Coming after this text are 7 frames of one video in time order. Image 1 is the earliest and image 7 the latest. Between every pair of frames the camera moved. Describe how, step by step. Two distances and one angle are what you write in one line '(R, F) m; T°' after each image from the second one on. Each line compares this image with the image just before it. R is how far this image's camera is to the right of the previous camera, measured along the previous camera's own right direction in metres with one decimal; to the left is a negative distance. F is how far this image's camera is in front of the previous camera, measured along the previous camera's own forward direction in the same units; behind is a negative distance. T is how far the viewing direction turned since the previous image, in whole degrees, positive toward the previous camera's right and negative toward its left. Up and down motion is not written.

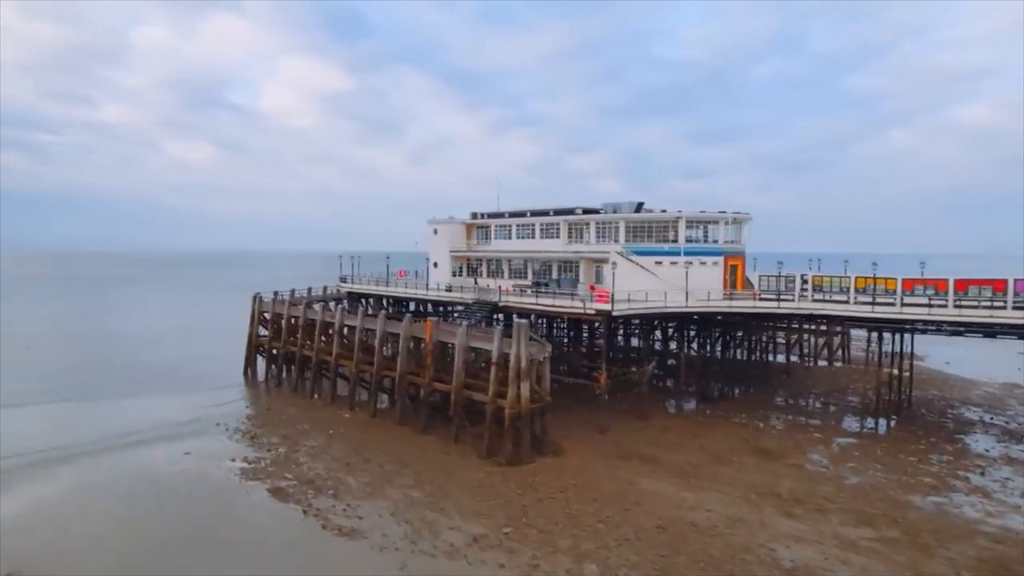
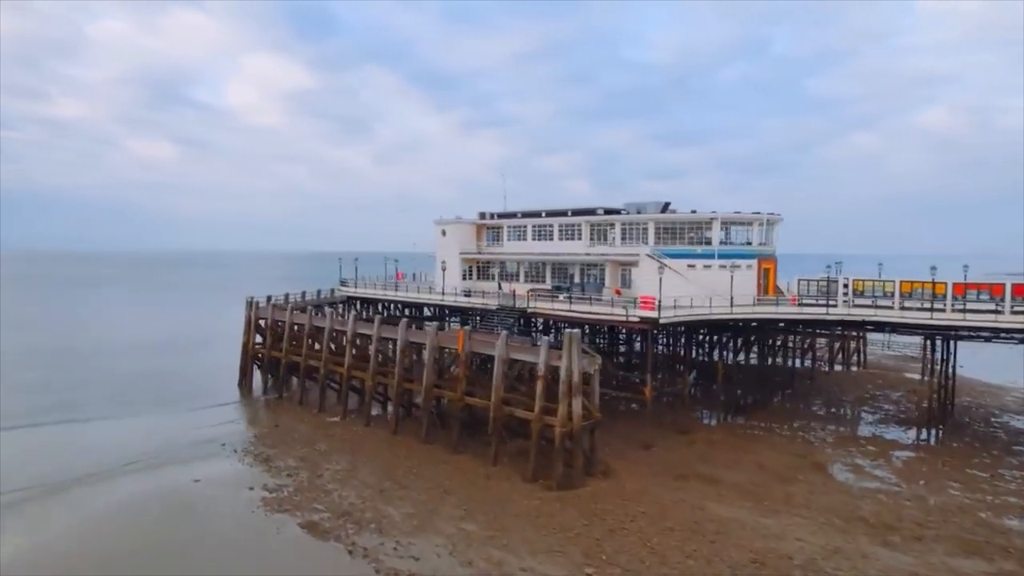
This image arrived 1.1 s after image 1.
(-2.9, +2.3) m; +3°
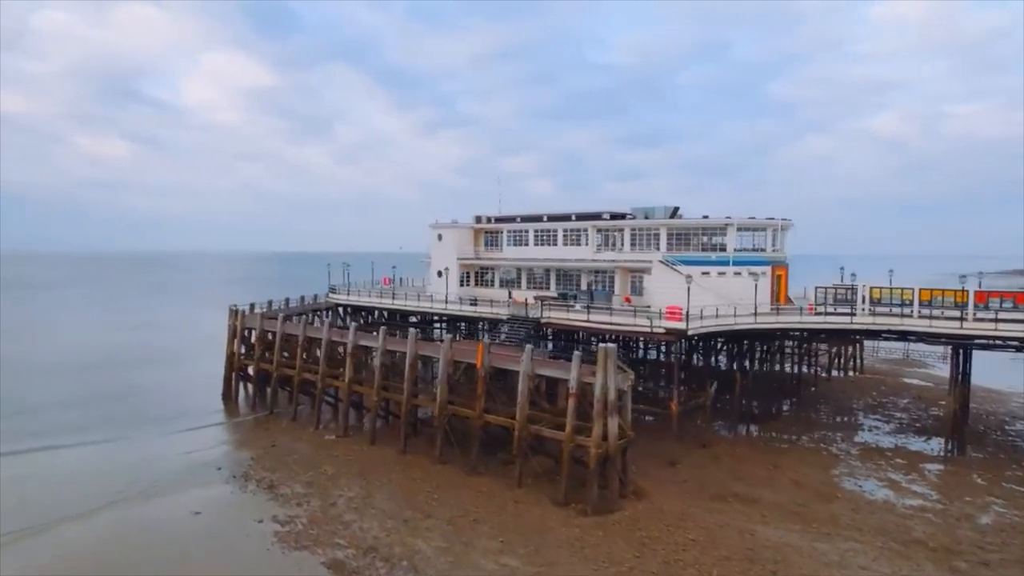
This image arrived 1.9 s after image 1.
(-2.3, +1.6) m; +3°
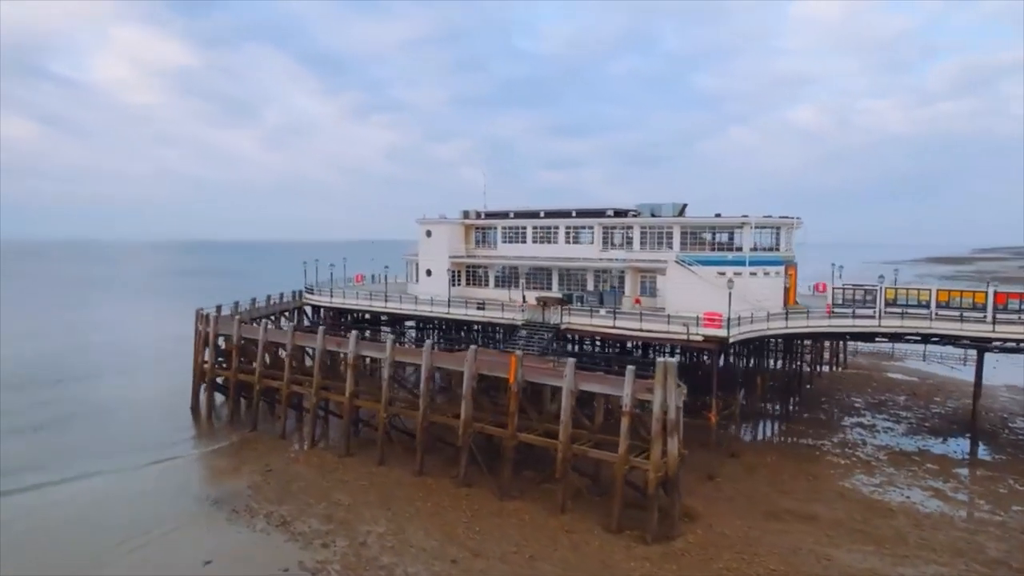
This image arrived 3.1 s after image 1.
(-3.7, +2.4) m; +6°
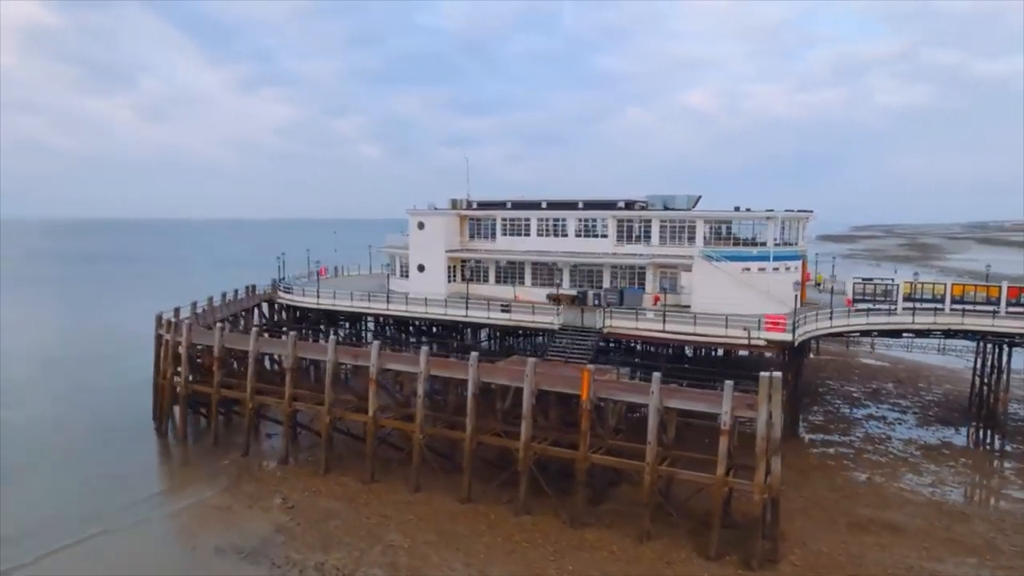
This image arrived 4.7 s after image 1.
(-5.5, +2.9) m; +8°
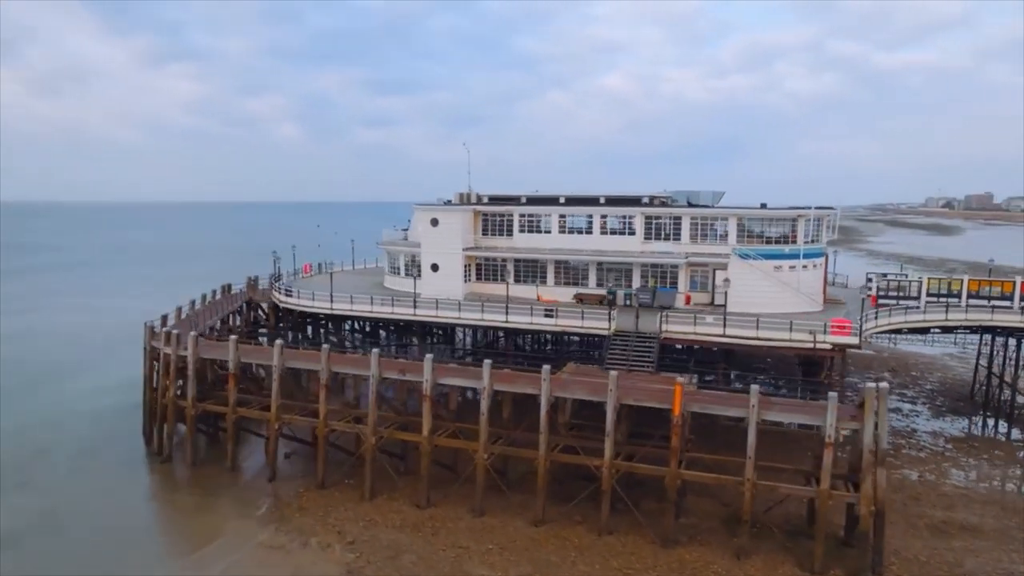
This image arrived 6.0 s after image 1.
(-5.0, +1.9) m; +7°
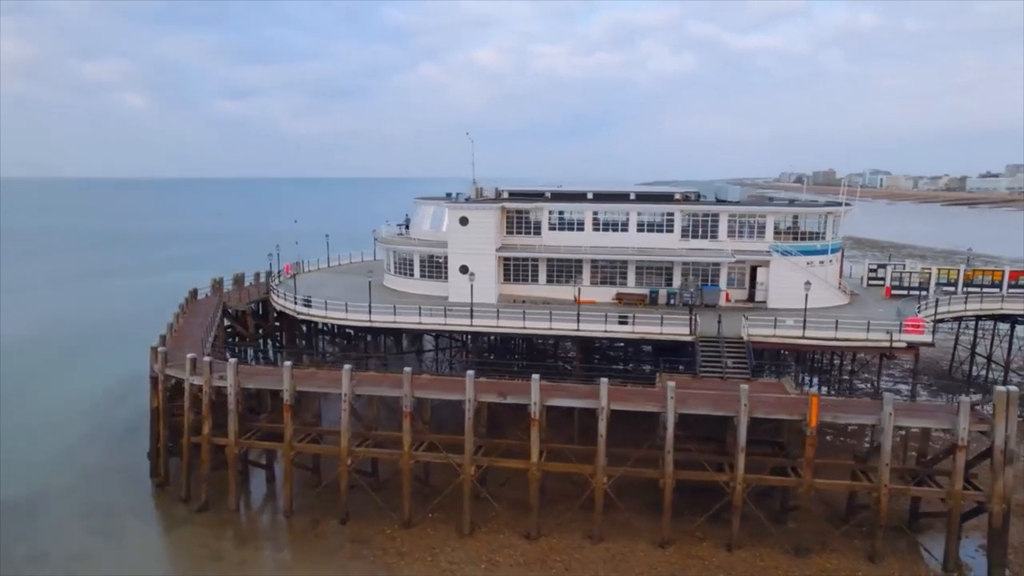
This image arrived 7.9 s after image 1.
(-7.7, +2.4) m; +11°
